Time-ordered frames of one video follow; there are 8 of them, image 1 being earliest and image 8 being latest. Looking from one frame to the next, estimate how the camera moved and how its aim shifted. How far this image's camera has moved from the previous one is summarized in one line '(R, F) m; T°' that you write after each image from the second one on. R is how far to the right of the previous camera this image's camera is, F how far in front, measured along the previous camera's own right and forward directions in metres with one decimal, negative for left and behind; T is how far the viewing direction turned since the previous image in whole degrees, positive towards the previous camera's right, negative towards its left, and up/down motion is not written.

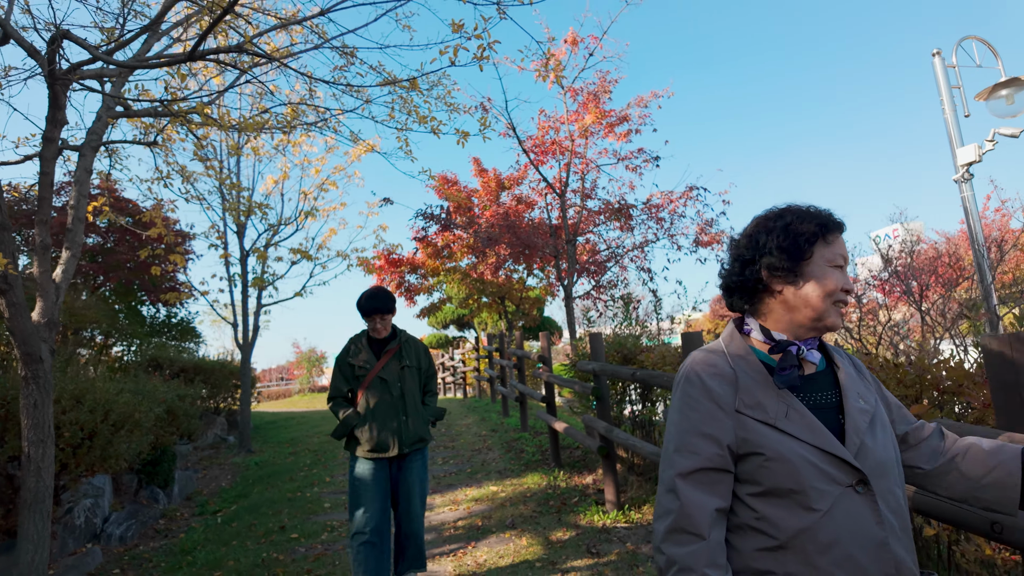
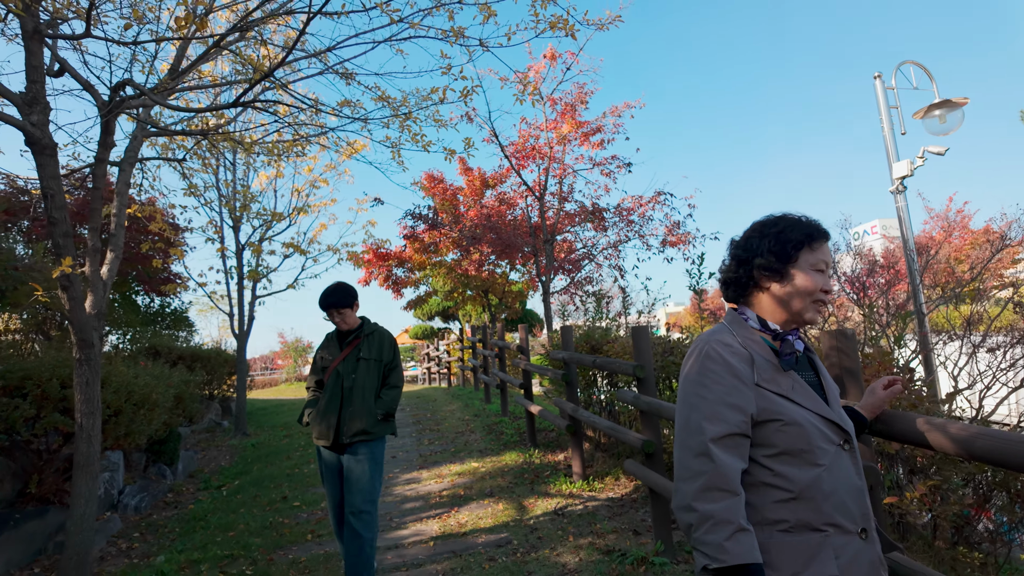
(0.0, -0.6) m; +1°
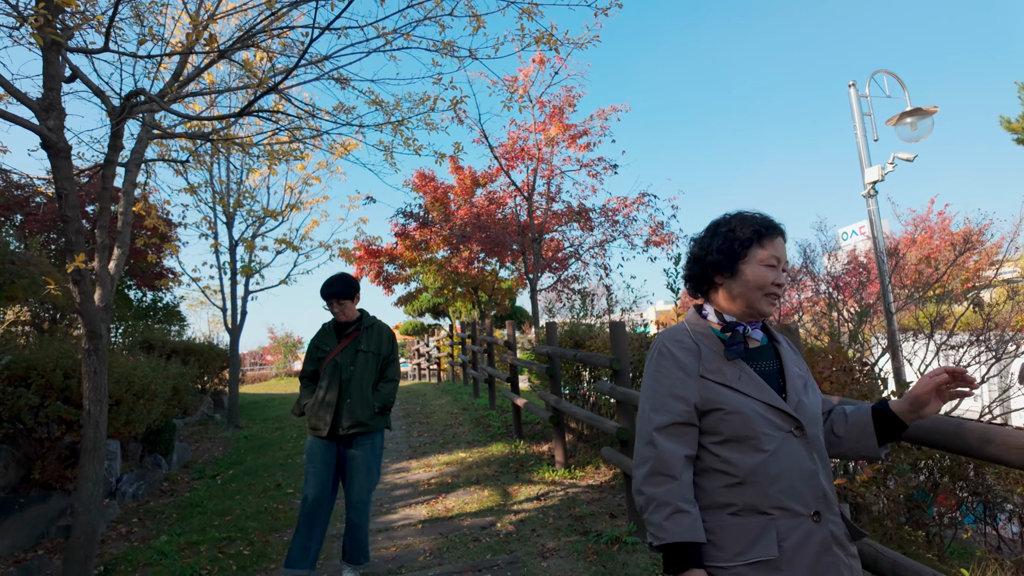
(0.0, -0.2) m; +1°
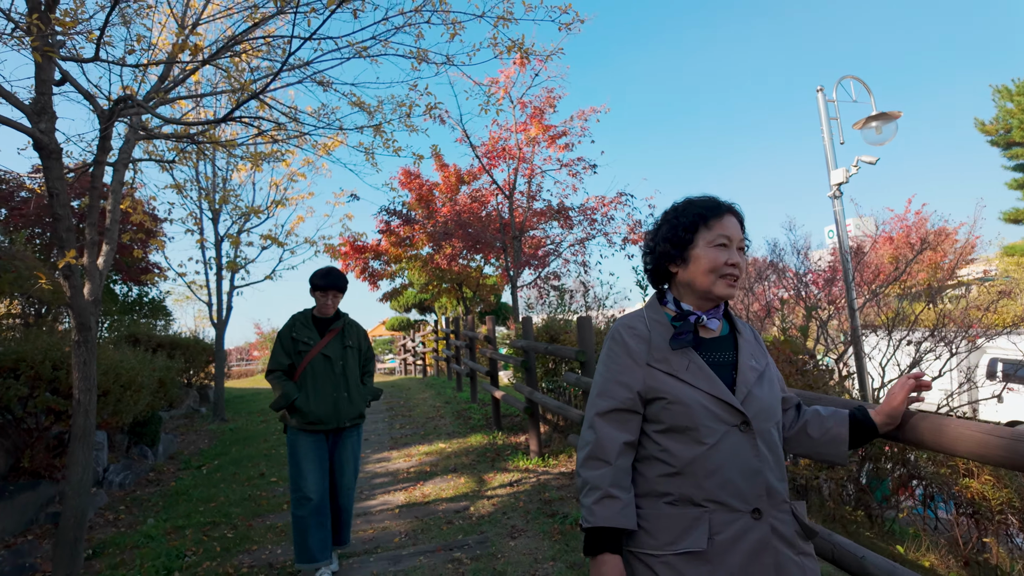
(+0.1, -0.2) m; +1°
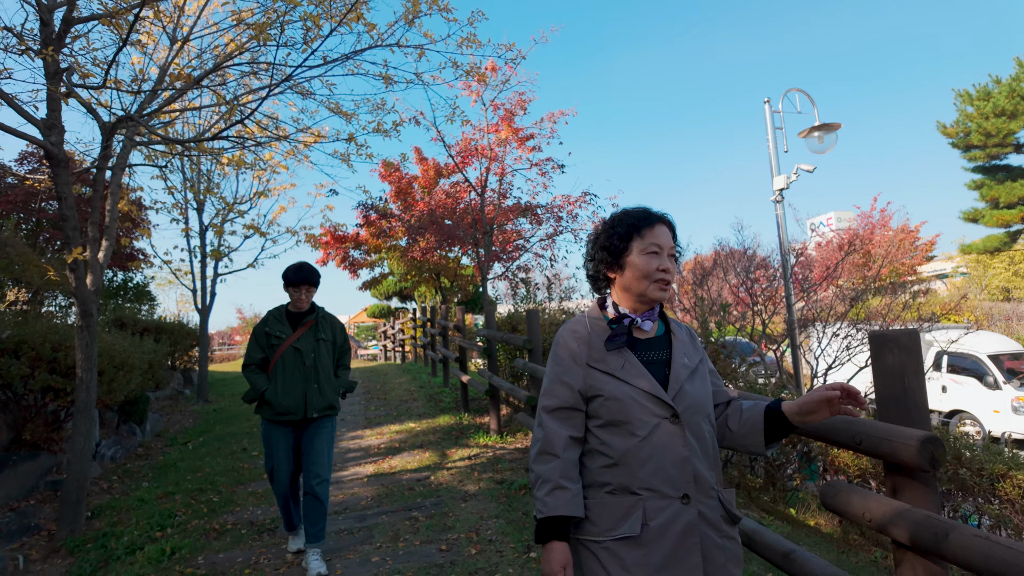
(+0.2, -0.6) m; +1°
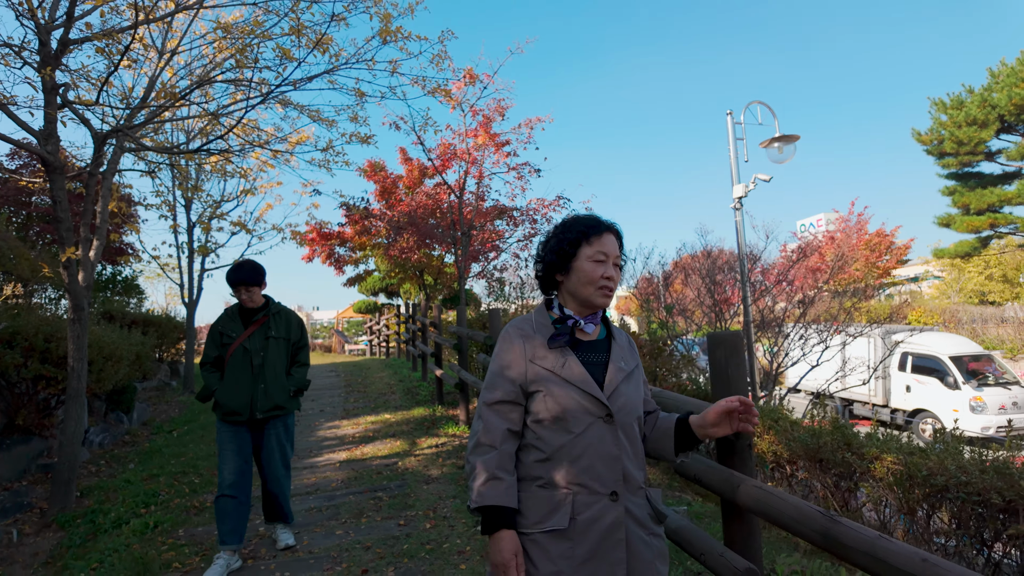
(+0.3, -0.4) m; +1°
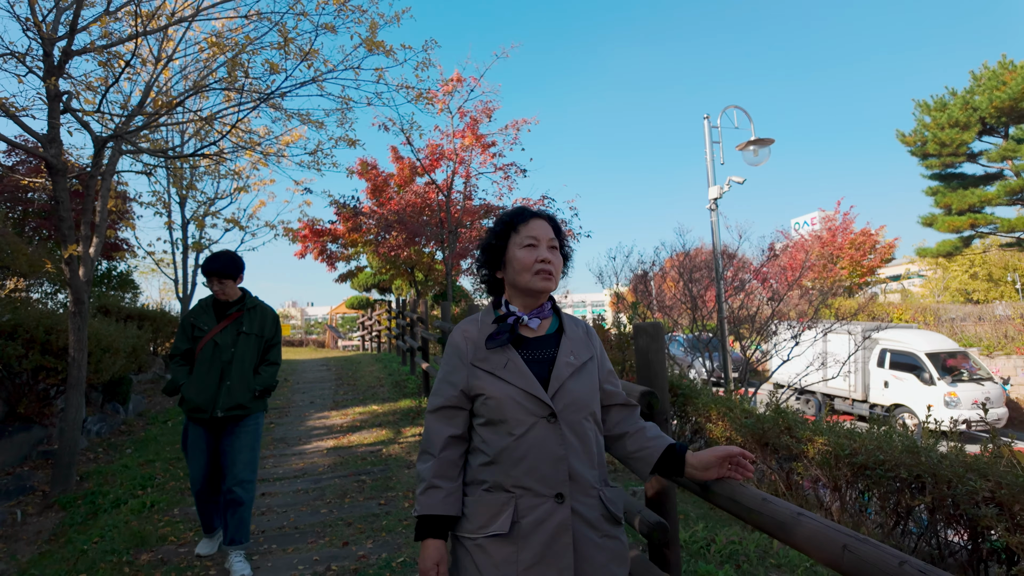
(+0.2, -0.3) m; 0°
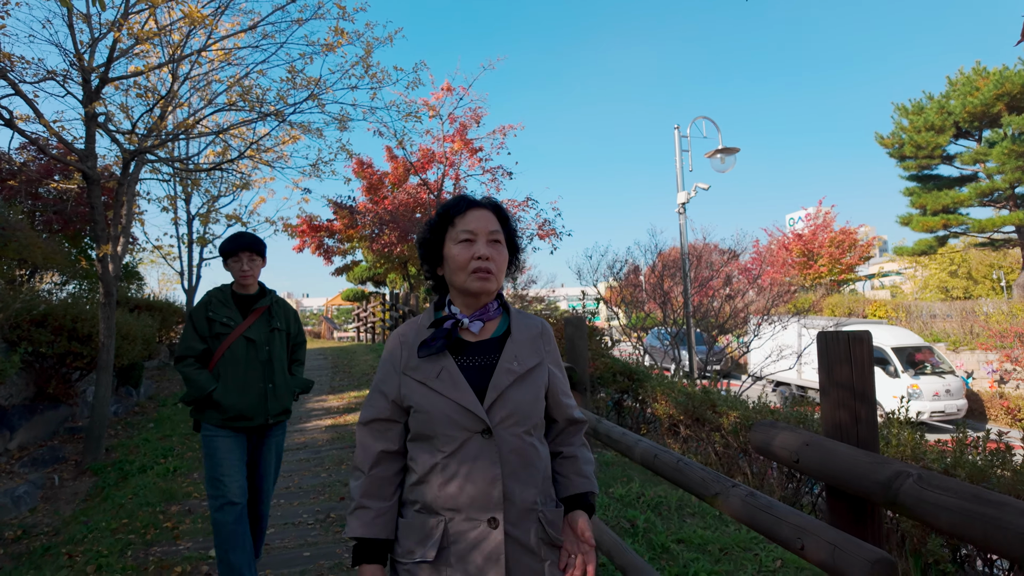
(+0.2, -0.8) m; 0°
